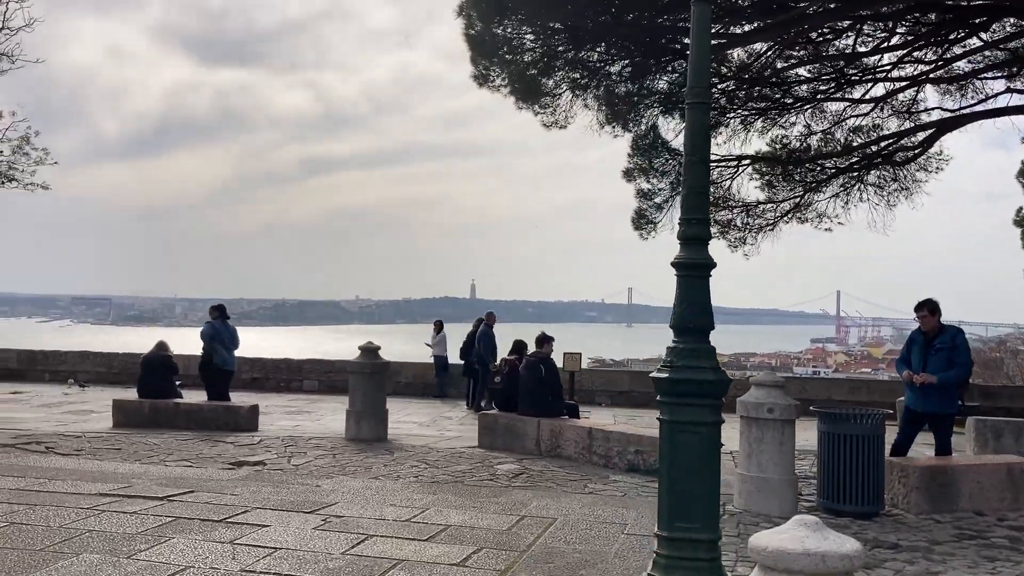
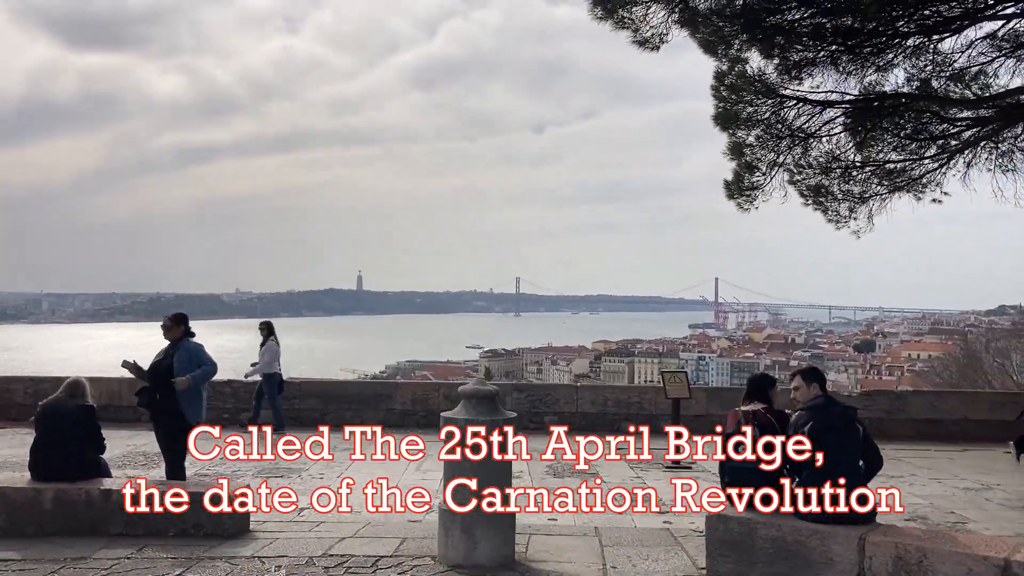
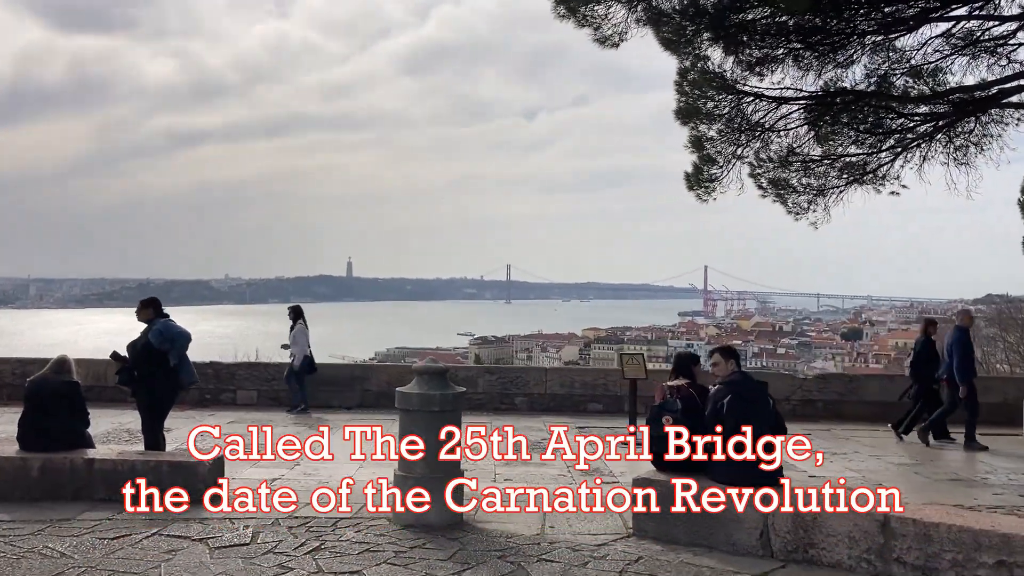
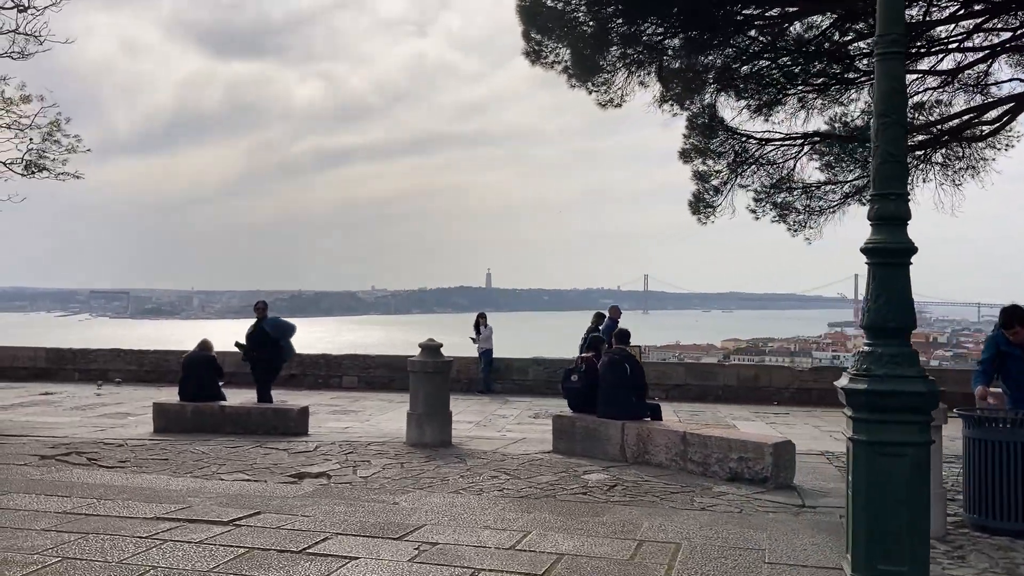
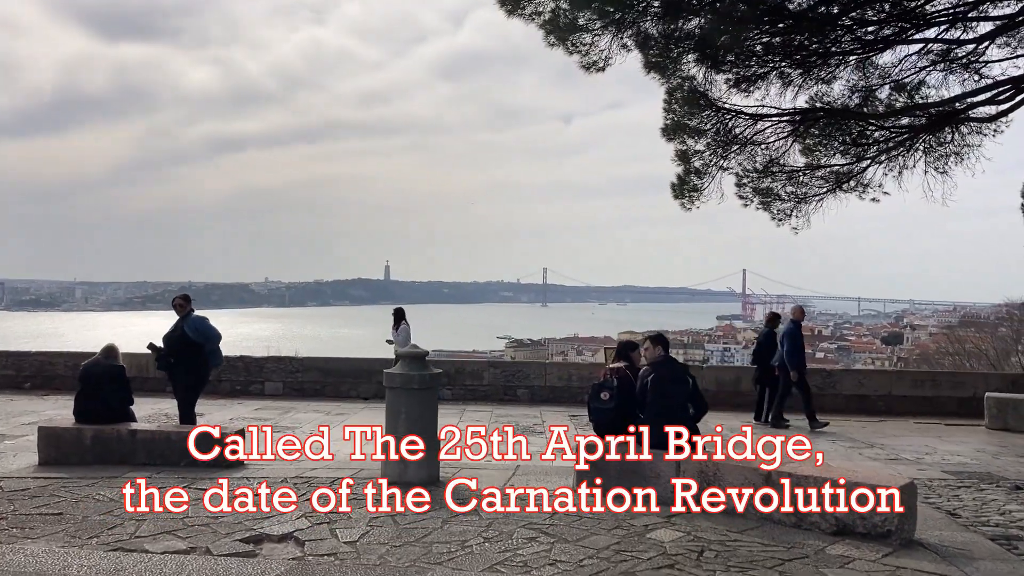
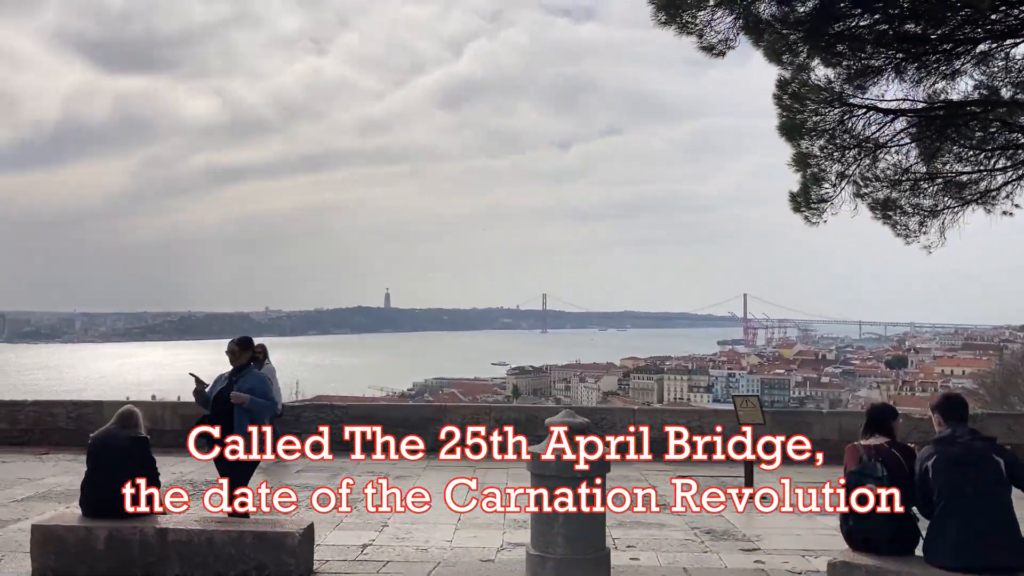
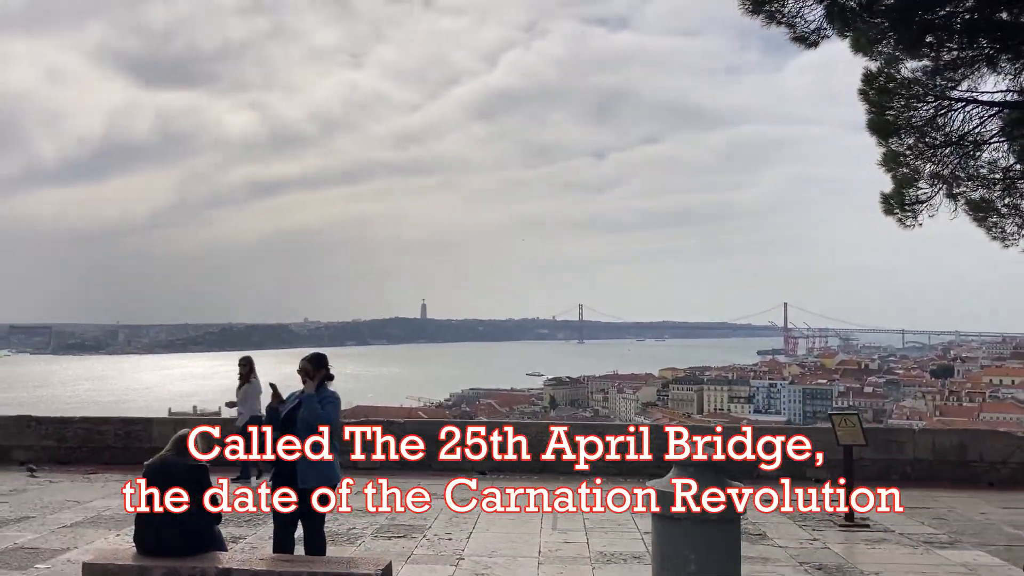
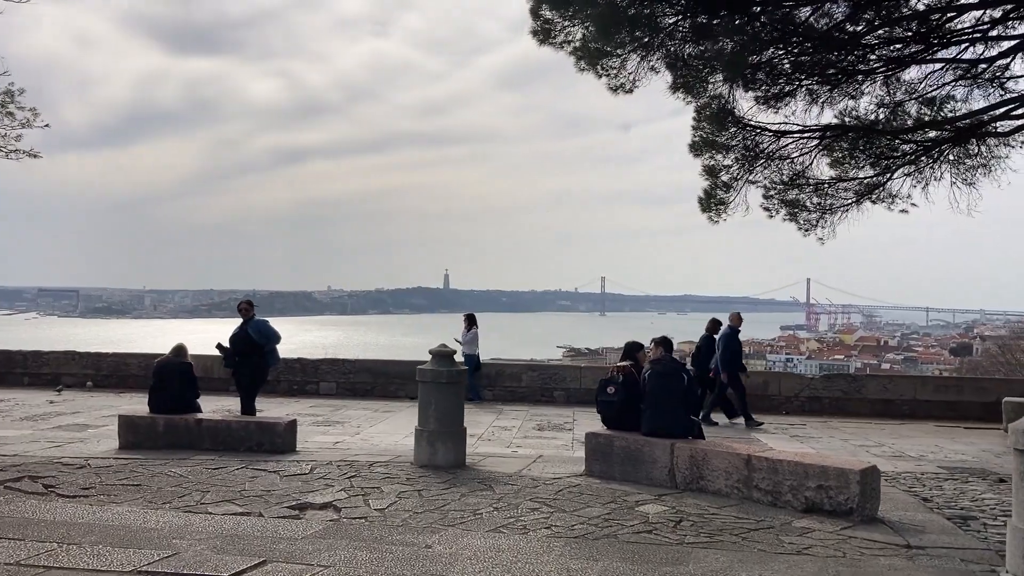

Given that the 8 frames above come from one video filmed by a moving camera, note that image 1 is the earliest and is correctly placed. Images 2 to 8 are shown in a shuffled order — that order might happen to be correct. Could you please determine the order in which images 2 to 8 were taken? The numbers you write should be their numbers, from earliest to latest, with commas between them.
4, 8, 5, 3, 2, 6, 7
